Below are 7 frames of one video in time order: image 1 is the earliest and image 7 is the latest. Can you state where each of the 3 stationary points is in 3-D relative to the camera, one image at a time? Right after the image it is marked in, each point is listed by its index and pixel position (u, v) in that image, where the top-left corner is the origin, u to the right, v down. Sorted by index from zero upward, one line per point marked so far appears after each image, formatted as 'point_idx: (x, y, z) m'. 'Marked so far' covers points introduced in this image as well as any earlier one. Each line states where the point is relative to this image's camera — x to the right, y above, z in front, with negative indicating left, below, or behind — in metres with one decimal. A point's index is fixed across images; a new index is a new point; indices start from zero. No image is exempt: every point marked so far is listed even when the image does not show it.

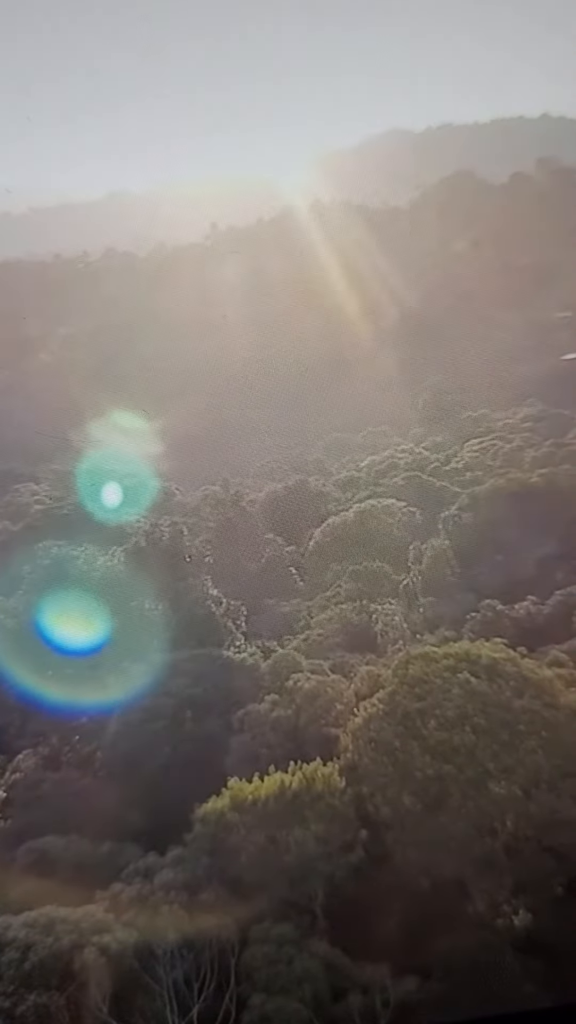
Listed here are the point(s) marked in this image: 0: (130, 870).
0: (-2.1, -4.8, +12.2) m
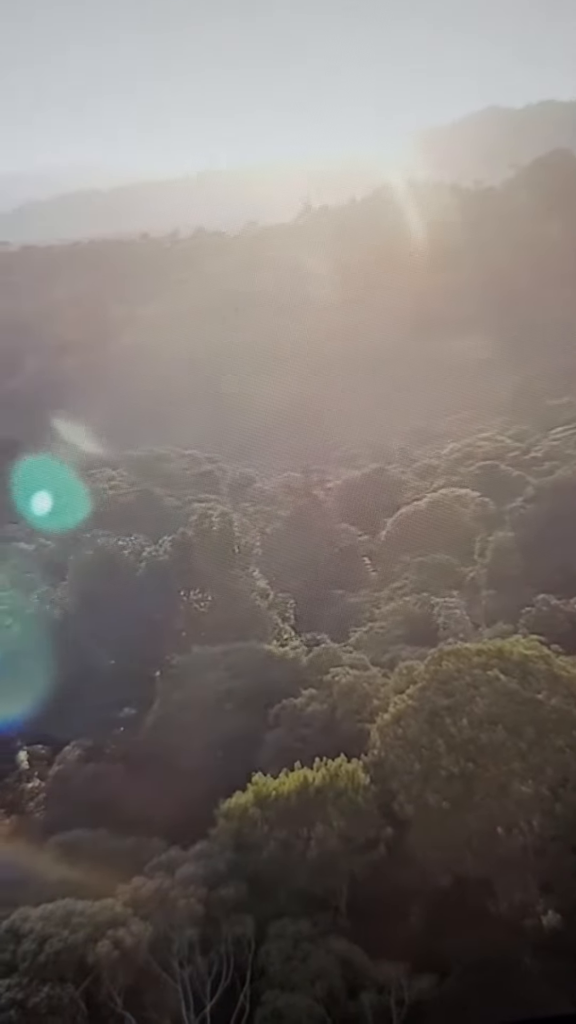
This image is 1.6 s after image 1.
0: (-1.8, -4.7, +12.3) m
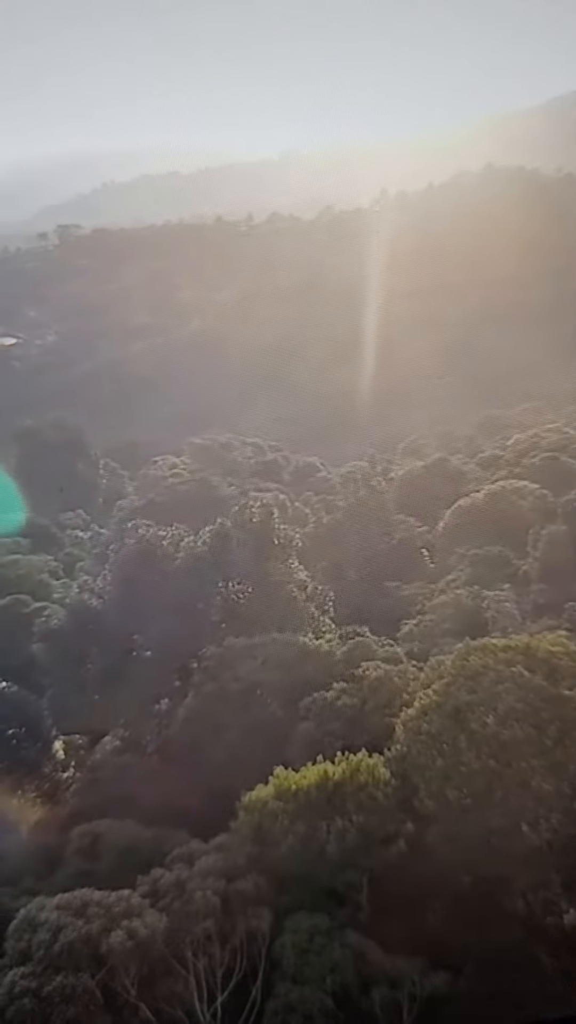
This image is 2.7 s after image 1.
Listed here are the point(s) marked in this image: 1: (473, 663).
0: (-1.5, -4.6, +12.3) m
1: (+2.6, -2.2, +13.1) m
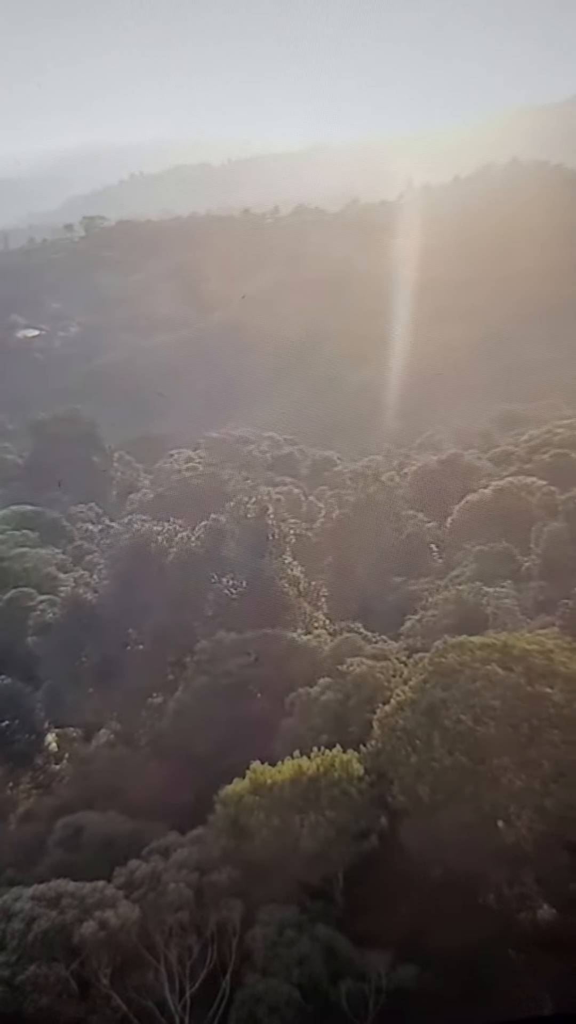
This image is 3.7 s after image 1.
0: (-1.8, -4.6, +12.5) m
1: (+2.3, -2.1, +13.3) m
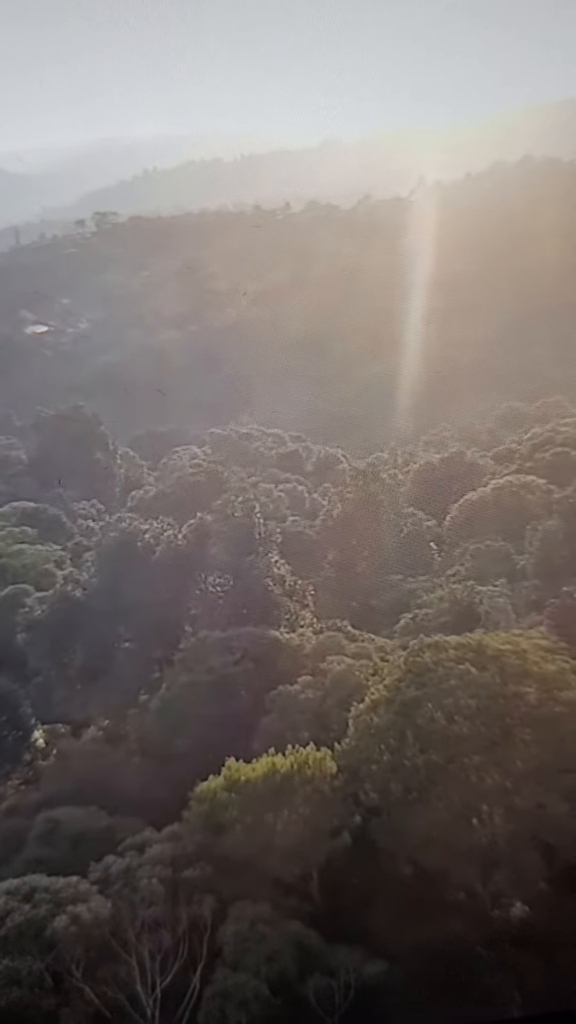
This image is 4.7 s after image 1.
0: (-2.2, -4.6, +12.6) m
1: (+2.0, -2.2, +13.4) m
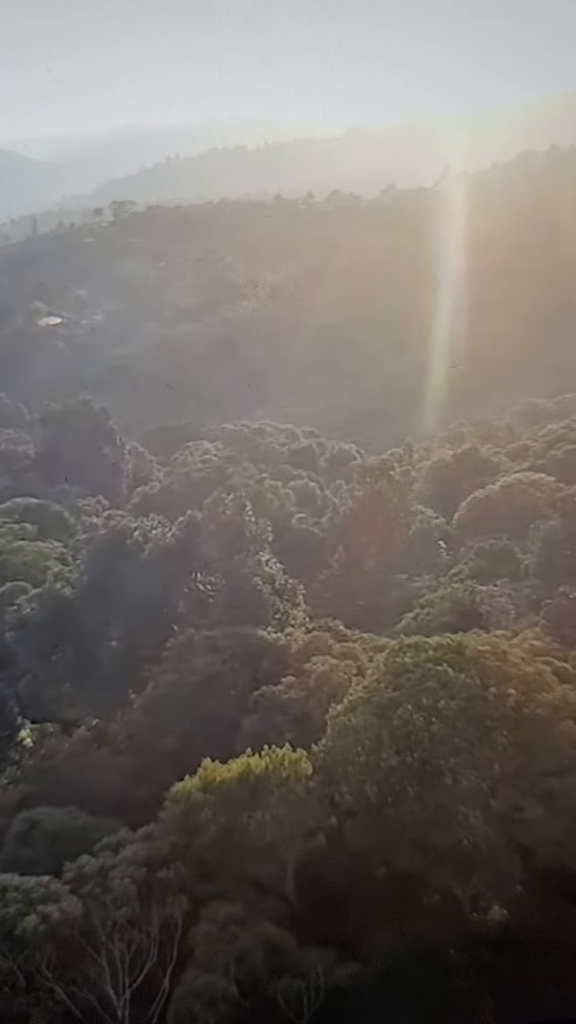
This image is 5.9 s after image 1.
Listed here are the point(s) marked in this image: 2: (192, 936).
0: (-2.5, -4.5, +12.6) m
1: (+1.7, -2.2, +13.4) m
2: (-1.1, -5.0, +10.8) m
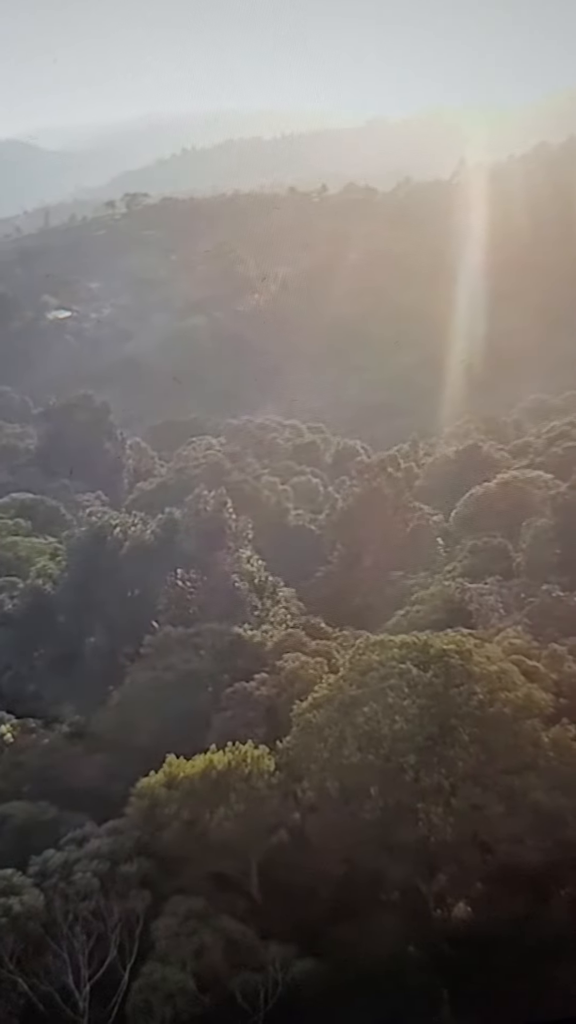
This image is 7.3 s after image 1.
0: (-3.0, -4.5, +12.7) m
1: (+1.2, -2.2, +13.5) m
2: (-1.6, -5.0, +10.9) m
